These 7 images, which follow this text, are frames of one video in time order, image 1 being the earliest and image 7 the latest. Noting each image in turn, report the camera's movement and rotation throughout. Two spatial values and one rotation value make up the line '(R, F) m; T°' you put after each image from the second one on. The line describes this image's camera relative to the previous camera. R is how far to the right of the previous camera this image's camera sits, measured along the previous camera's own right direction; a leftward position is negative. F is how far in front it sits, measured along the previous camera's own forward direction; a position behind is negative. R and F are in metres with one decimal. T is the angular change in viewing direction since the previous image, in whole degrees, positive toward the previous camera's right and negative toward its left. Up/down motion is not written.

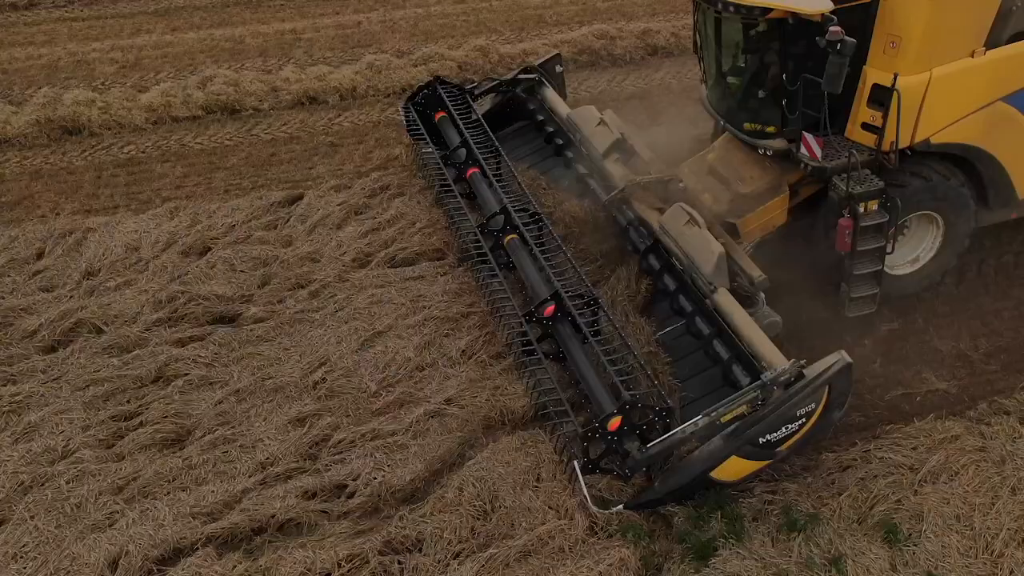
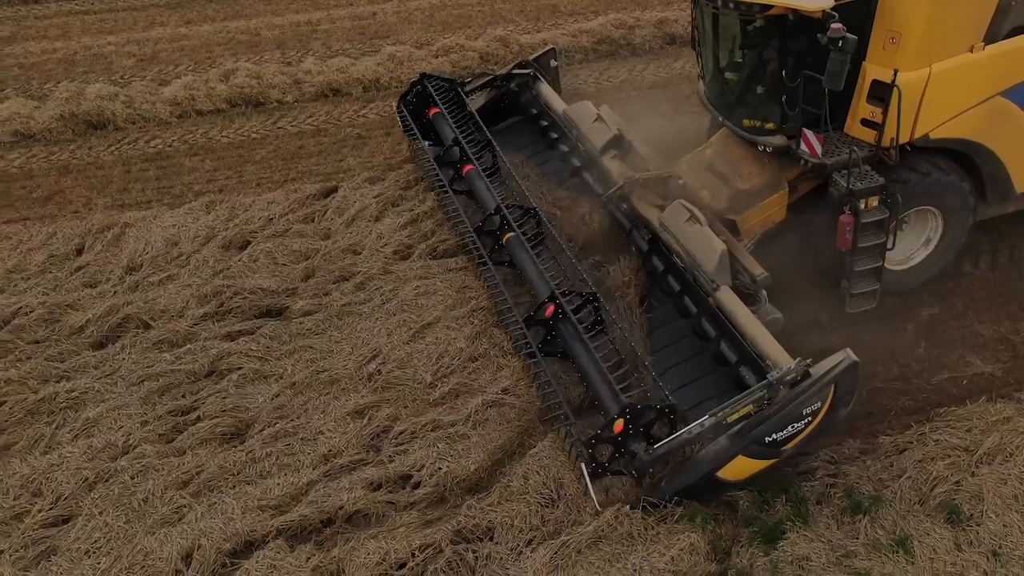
(-0.4, 0.0) m; +1°
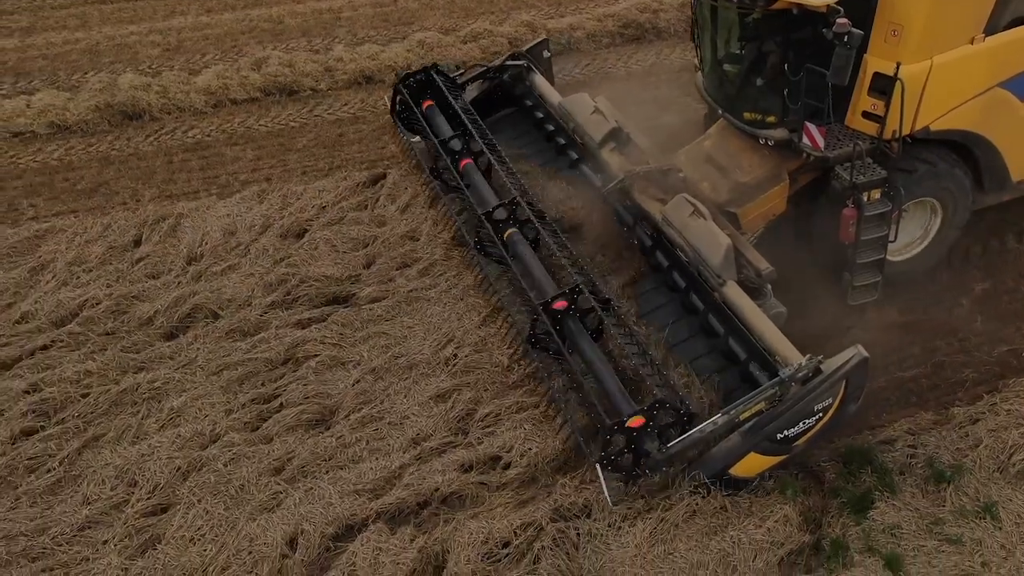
(-0.6, 0.0) m; +1°
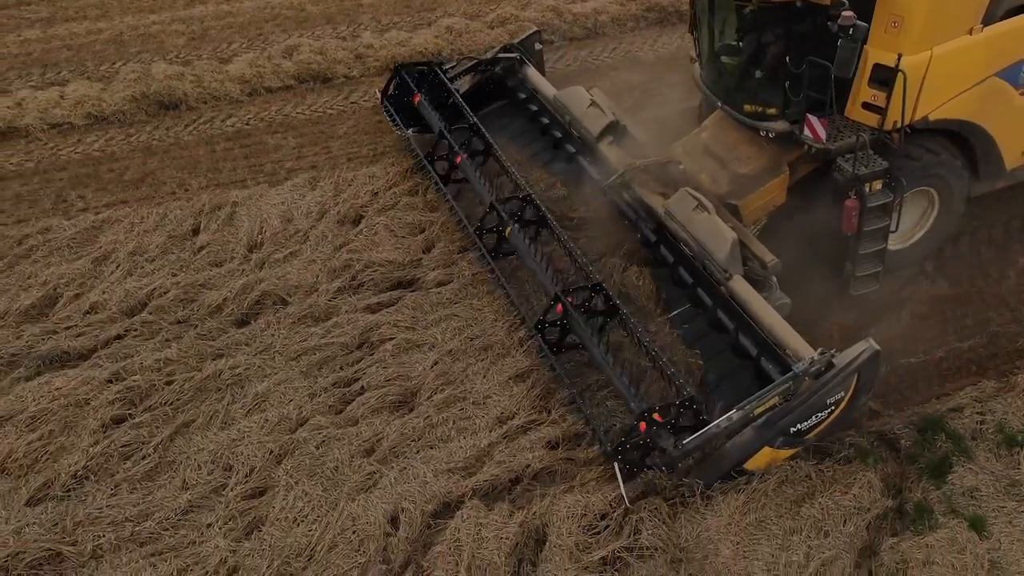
(-0.6, -0.1) m; +2°
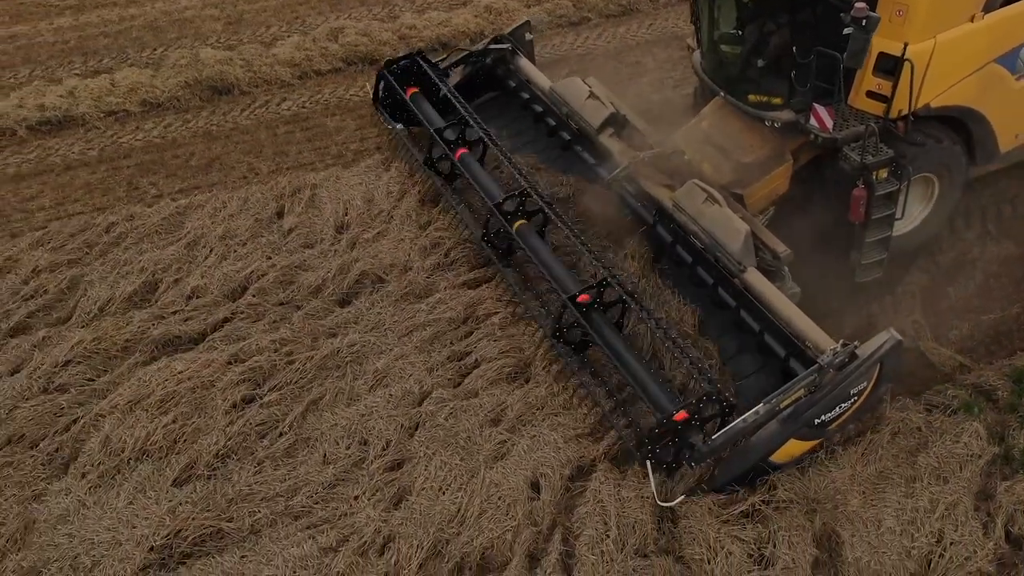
(-0.8, -0.1) m; +2°
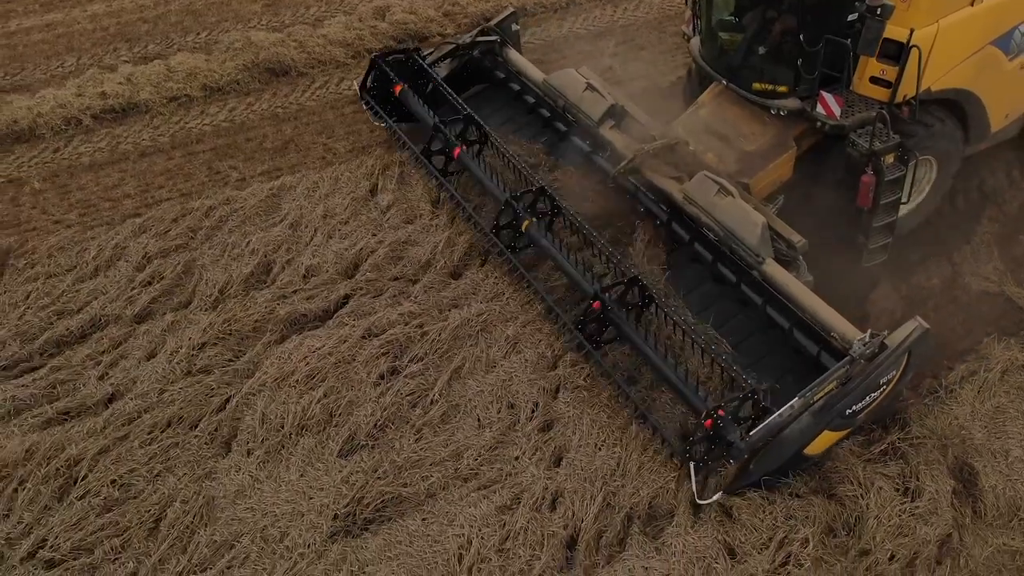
(-1.0, -0.1) m; +3°
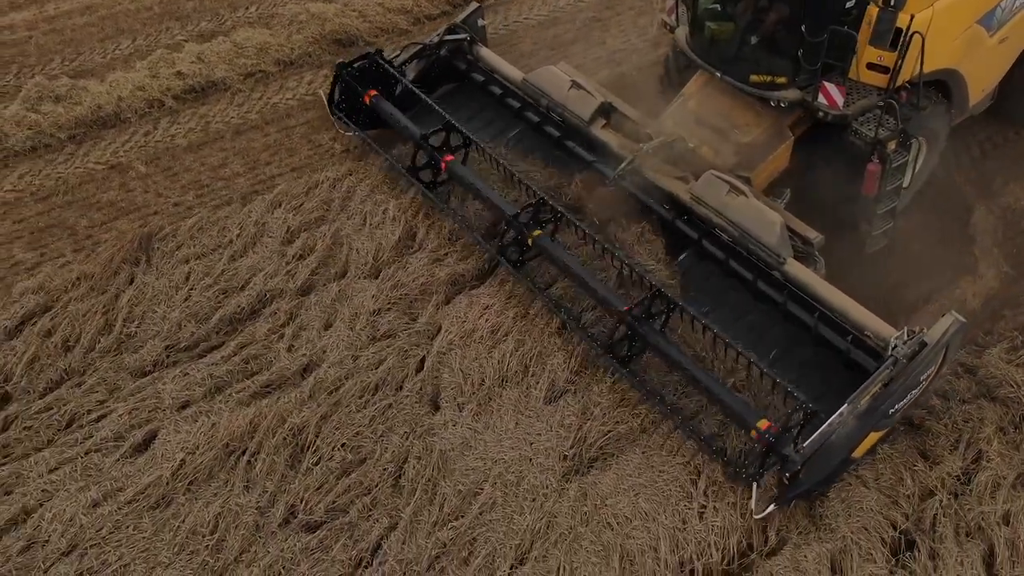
(-1.3, -0.1) m; +5°
